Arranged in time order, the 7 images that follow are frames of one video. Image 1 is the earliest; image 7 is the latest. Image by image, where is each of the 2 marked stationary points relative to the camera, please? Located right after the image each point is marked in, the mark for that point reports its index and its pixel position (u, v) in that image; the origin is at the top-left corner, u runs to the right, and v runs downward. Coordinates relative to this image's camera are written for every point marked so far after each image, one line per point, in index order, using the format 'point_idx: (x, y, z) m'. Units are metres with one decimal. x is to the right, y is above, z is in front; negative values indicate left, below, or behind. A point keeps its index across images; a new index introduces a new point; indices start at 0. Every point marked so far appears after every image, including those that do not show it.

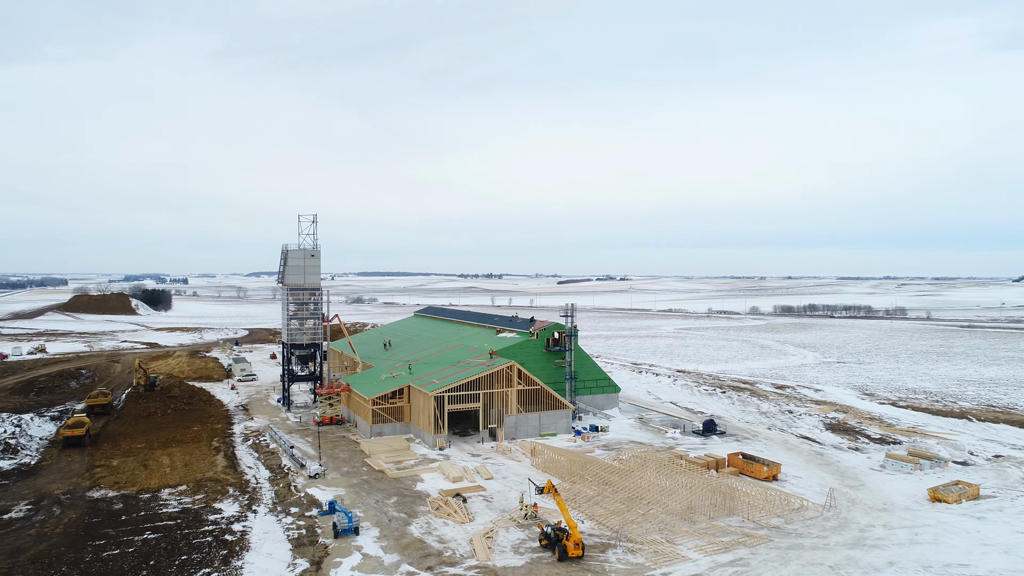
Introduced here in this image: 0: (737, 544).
0: (+6.9, -7.9, +18.4) m
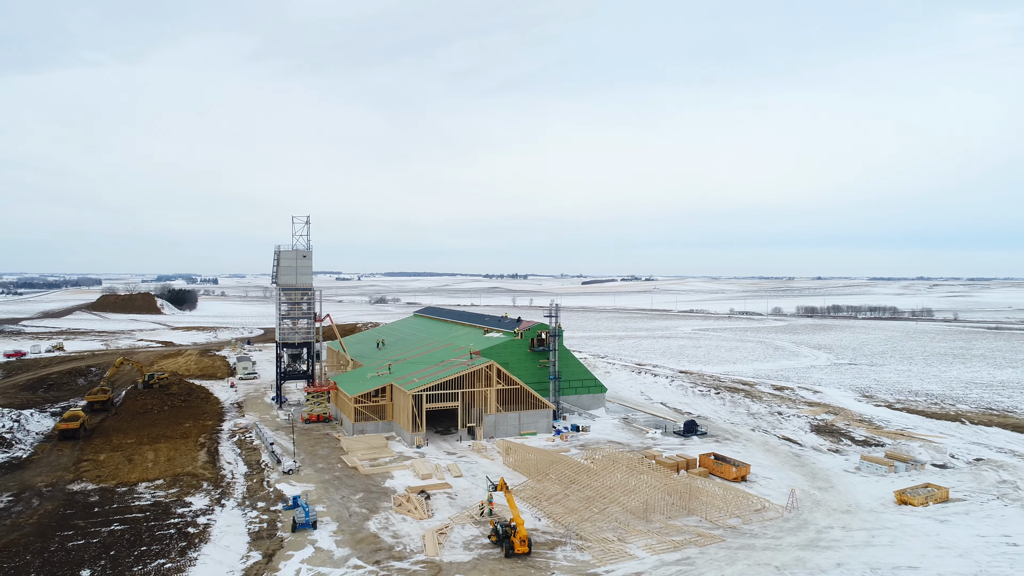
0: (+5.4, -7.9, +18.5) m
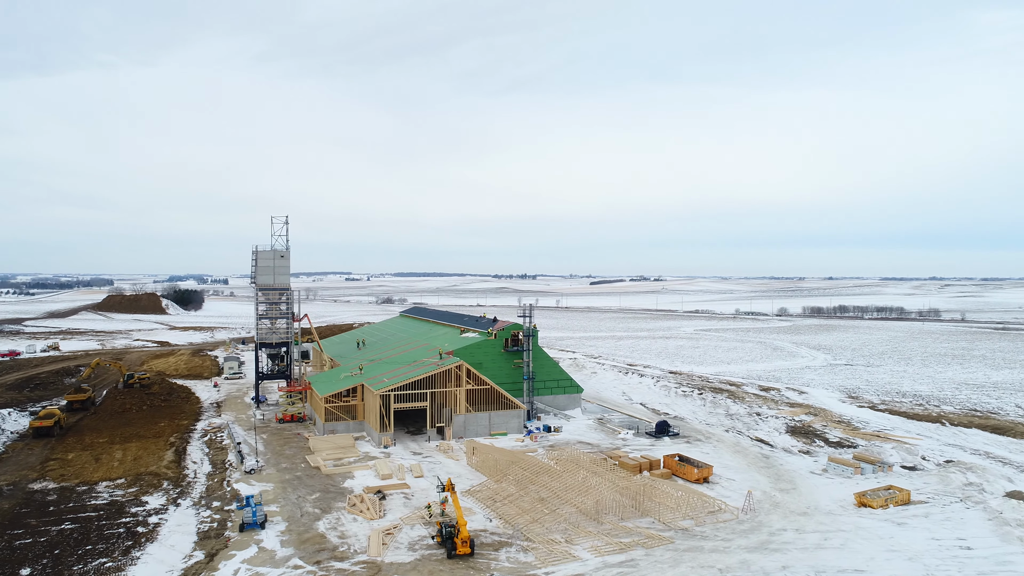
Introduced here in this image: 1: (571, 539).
0: (+3.7, -7.9, +18.3) m
1: (+1.9, -7.9, +18.7) m
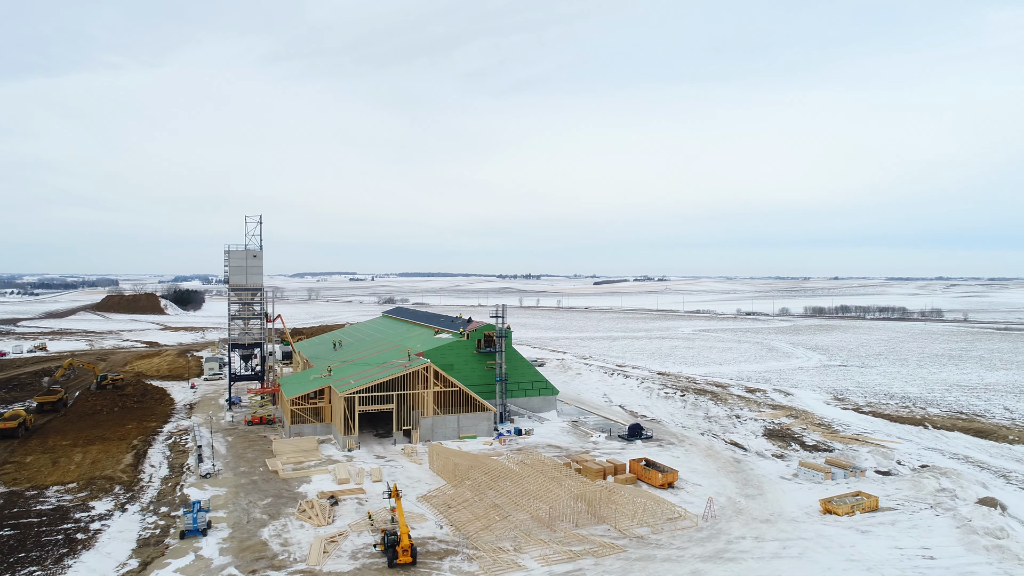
0: (+2.1, -7.9, +17.7) m
1: (+0.3, -7.9, +18.1) m
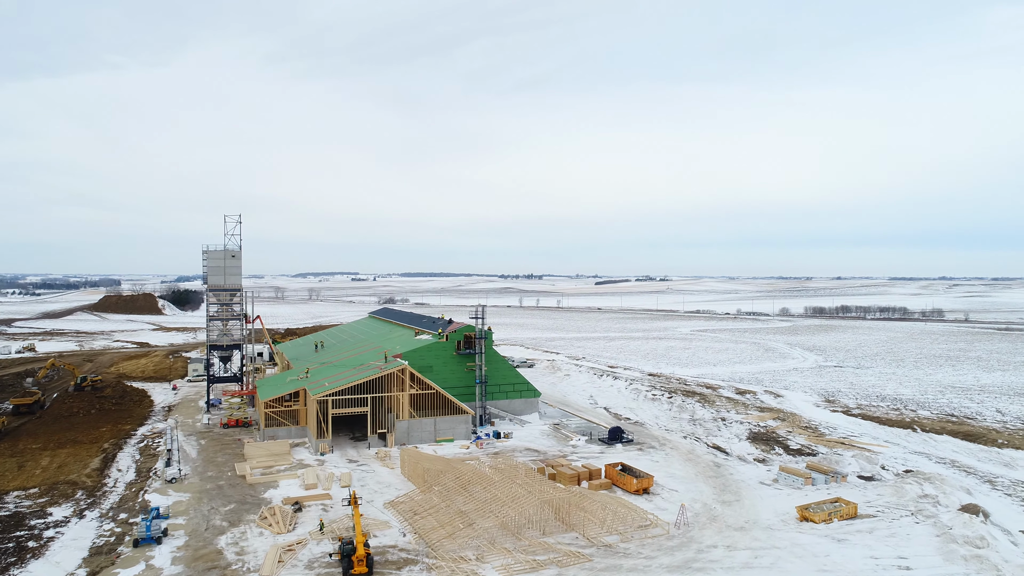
0: (+1.0, -7.9, +17.1) m
1: (-0.8, -7.9, +17.5) m
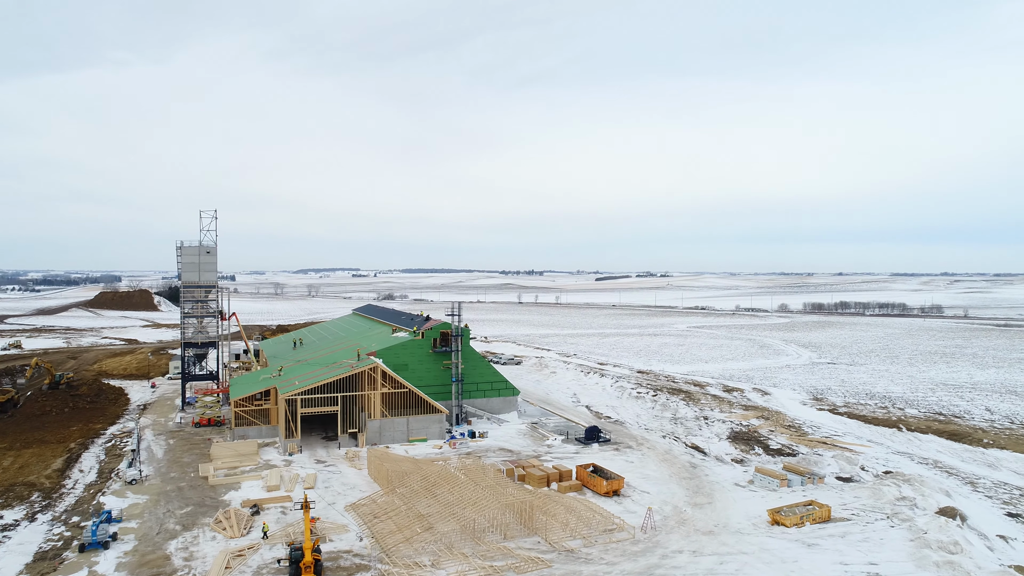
0: (-0.2, -7.9, +16.6) m
1: (-2.1, -7.8, +17.0) m
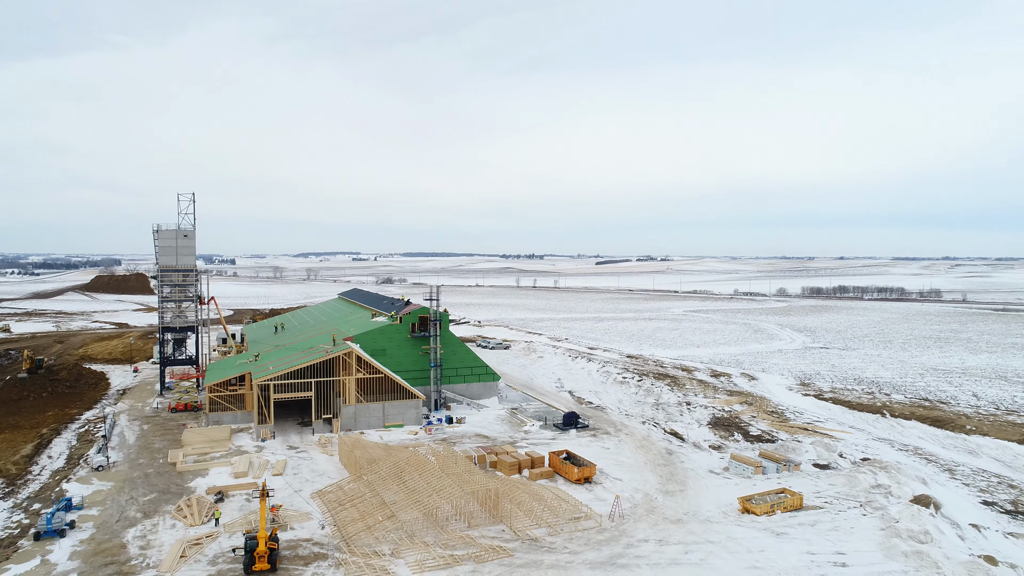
0: (-1.3, -7.4, +16.3) m
1: (-3.2, -7.4, +16.7) m
